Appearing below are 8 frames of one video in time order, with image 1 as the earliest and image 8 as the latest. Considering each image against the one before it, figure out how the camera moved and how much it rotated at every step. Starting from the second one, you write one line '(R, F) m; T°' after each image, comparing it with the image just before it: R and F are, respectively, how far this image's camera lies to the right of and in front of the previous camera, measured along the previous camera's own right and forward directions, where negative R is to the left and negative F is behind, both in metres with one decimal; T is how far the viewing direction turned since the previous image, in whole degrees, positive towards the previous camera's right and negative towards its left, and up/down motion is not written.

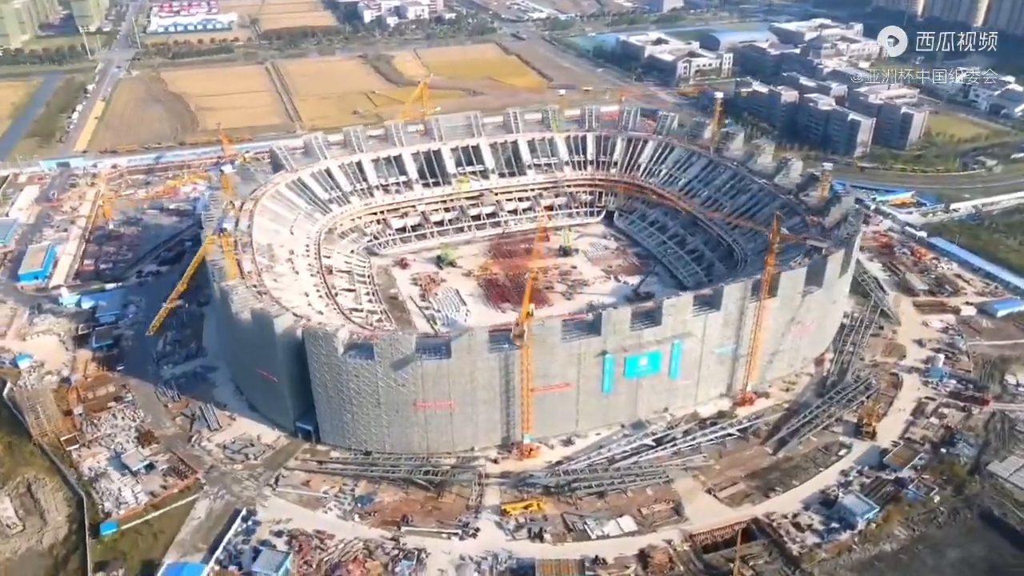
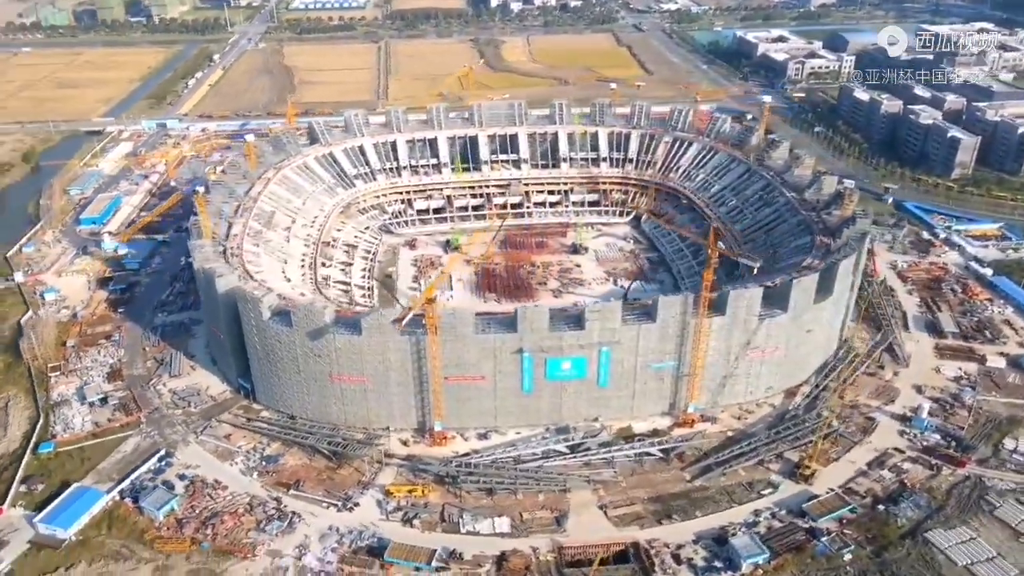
(+14.6, +1.5) m; -12°
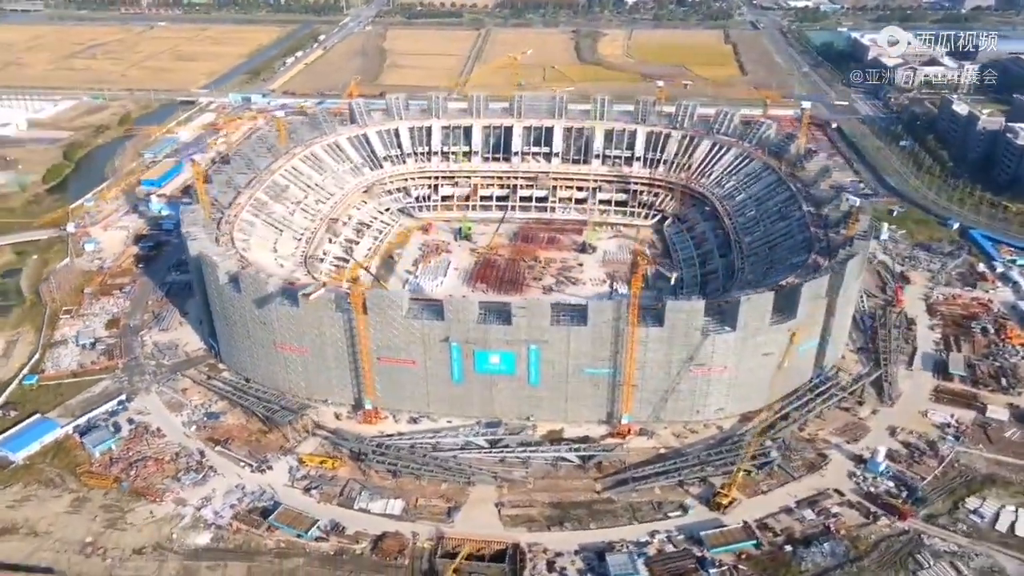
(+12.9, +1.2) m; -10°
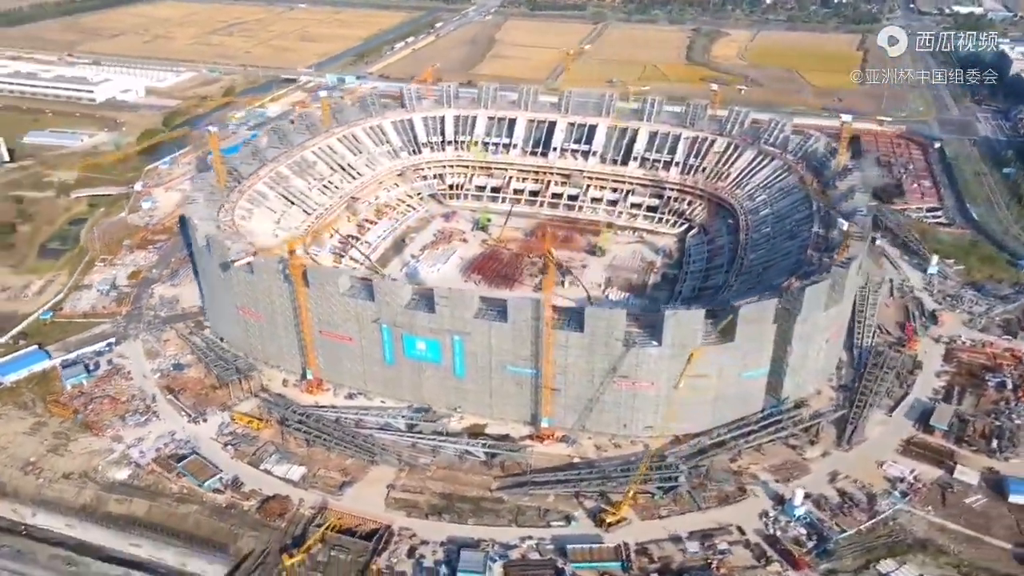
(+14.1, +1.3) m; -11°
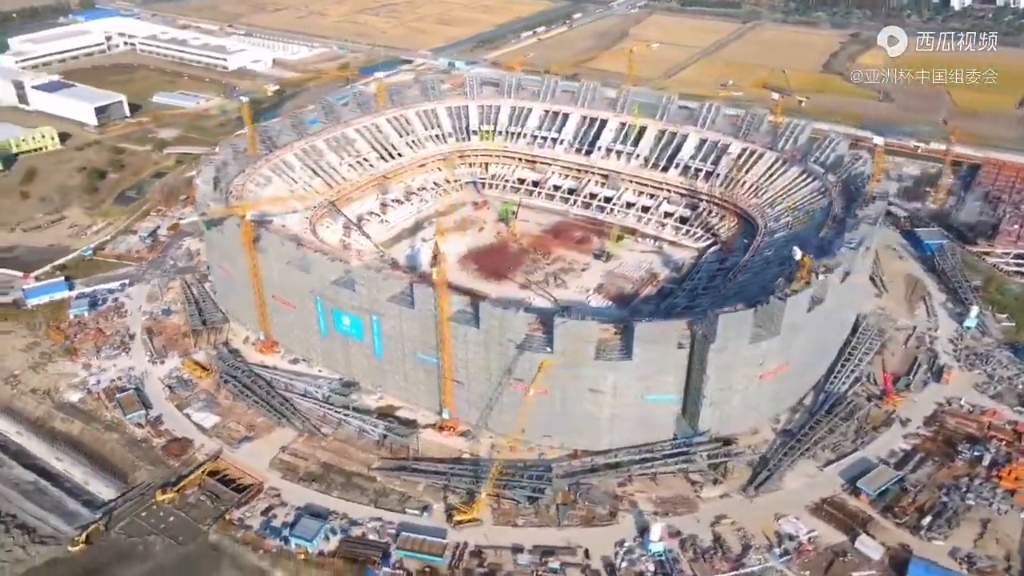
(+16.4, +1.8) m; -13°
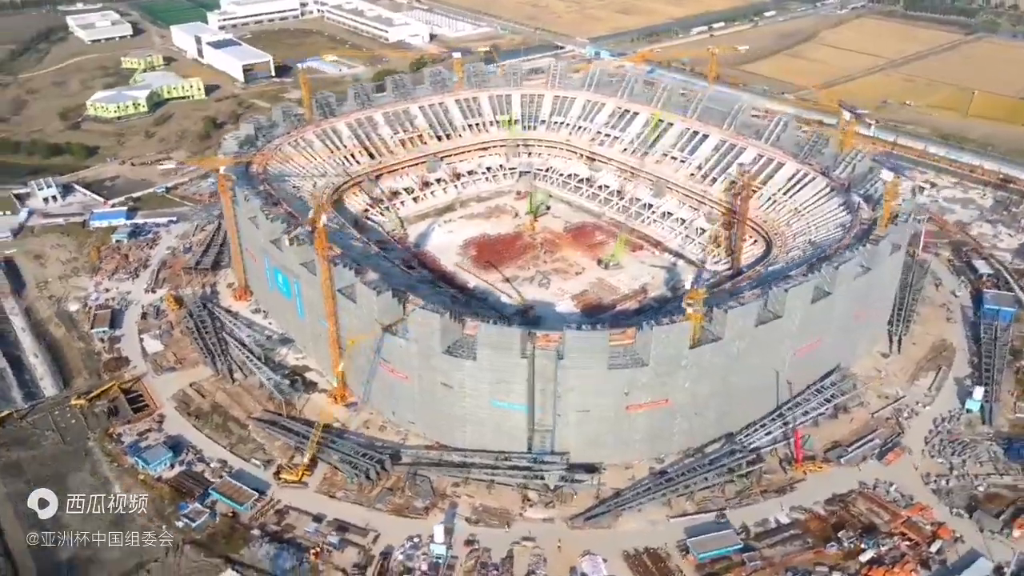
(+20.4, +3.1) m; -16°
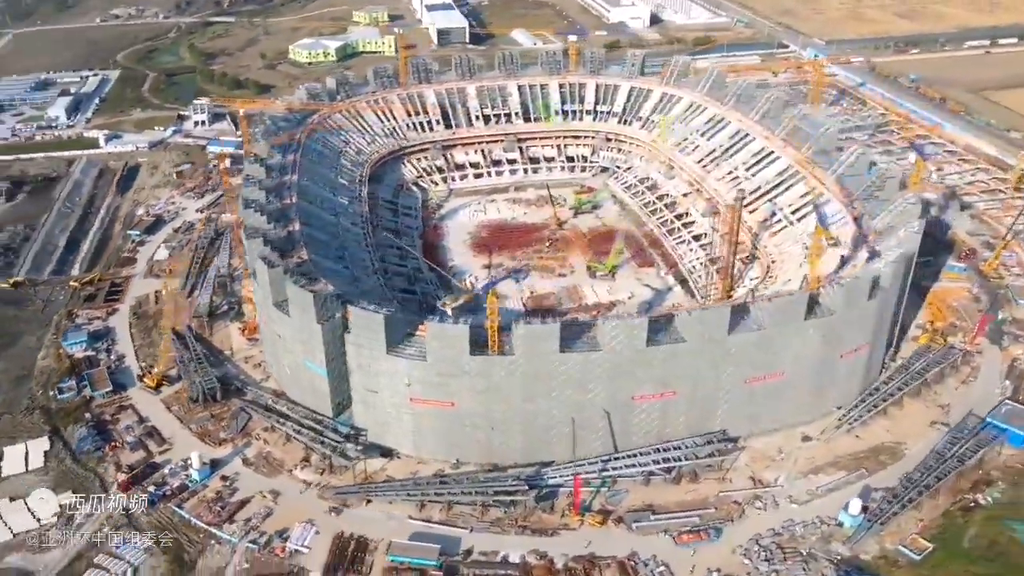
(+26.5, +5.3) m; -21°
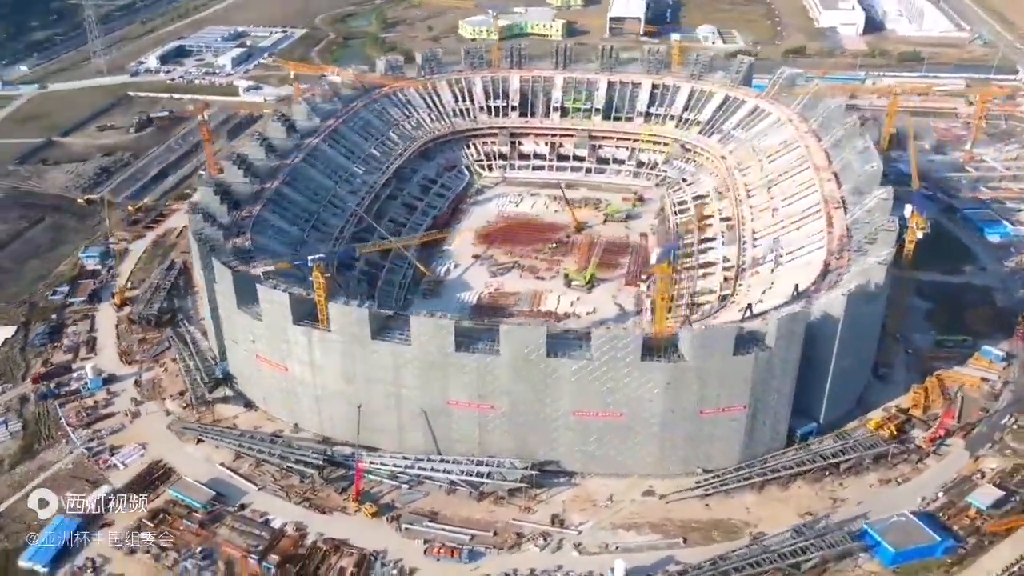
(+22.9, +4.1) m; -18°
